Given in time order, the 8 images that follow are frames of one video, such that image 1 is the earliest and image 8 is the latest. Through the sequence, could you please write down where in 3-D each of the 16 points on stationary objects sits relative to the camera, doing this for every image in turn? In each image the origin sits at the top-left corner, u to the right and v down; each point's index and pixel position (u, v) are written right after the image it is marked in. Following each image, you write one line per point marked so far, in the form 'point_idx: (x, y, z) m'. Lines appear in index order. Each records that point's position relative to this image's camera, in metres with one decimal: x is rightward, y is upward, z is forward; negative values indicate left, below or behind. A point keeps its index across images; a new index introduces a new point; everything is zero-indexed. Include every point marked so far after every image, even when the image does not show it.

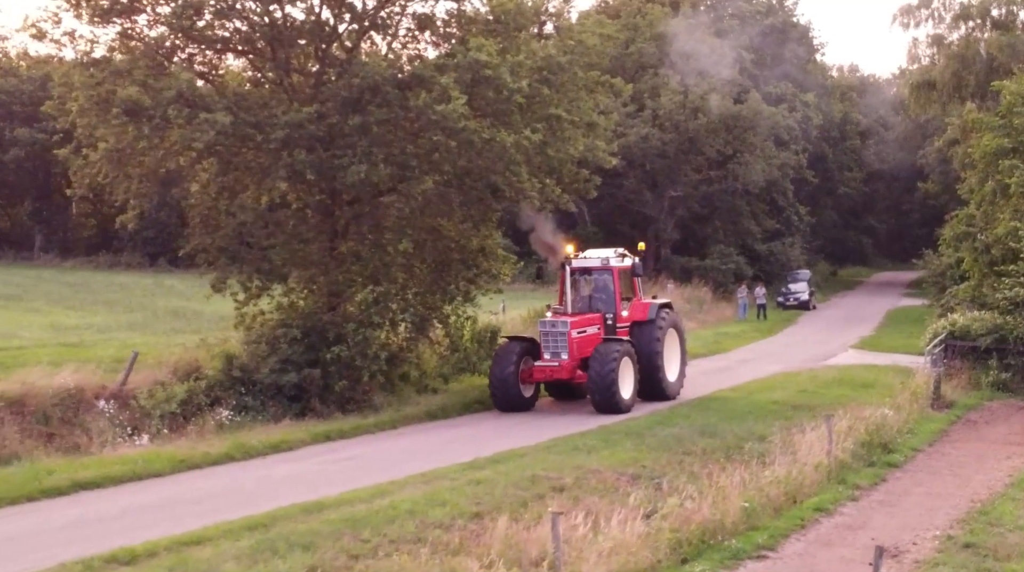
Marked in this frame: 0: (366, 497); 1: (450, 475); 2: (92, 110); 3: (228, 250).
0: (-1.5, -2.2, +13.2) m
1: (-0.7, -2.2, +14.5) m
2: (-6.4, +2.7, +19.5) m
3: (-4.4, +0.5, +19.7) m
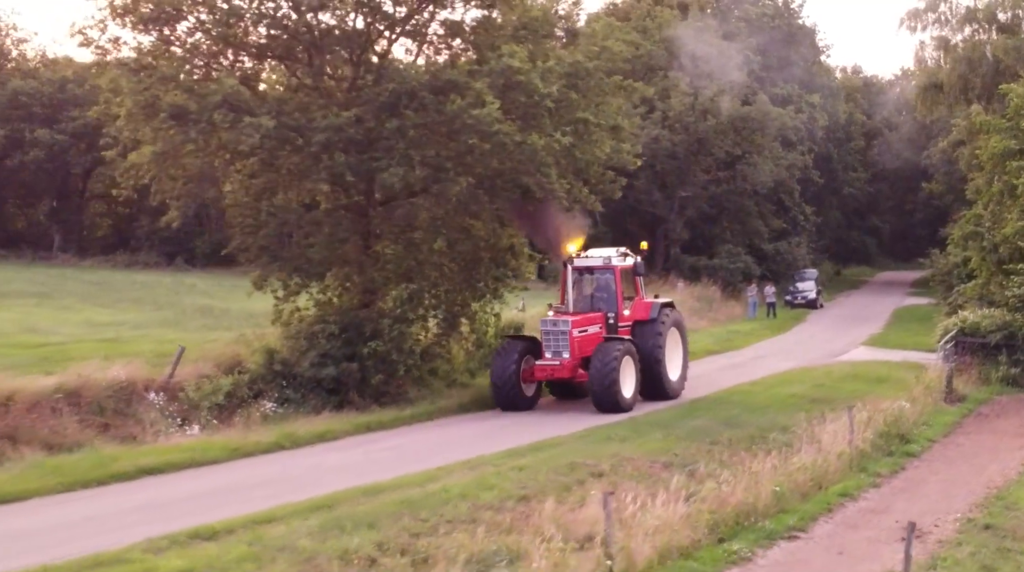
0: (-1.1, -2.2, +13.9) m
1: (-0.2, -2.2, +15.3) m
2: (-6.0, +2.7, +20.3) m
3: (-3.9, +0.6, +20.4) m
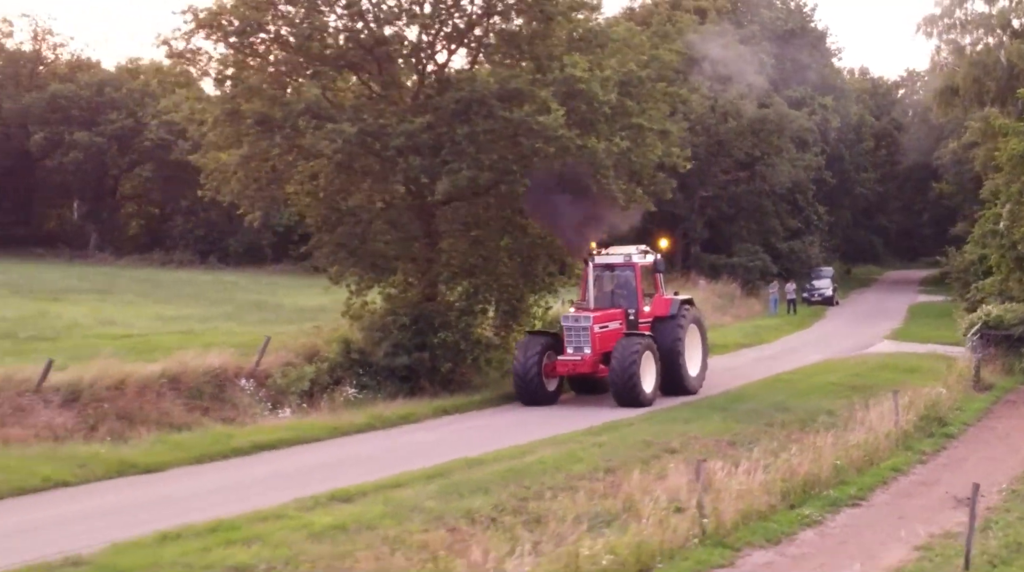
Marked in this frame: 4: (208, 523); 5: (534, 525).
0: (0.0, -2.1, +15.3) m
1: (+0.8, -2.1, +16.7) m
2: (-4.9, +2.8, +21.7) m
3: (-2.9, +0.7, +21.8) m
4: (-2.8, -2.2, +11.4) m
5: (+0.1, -2.3, +12.2) m
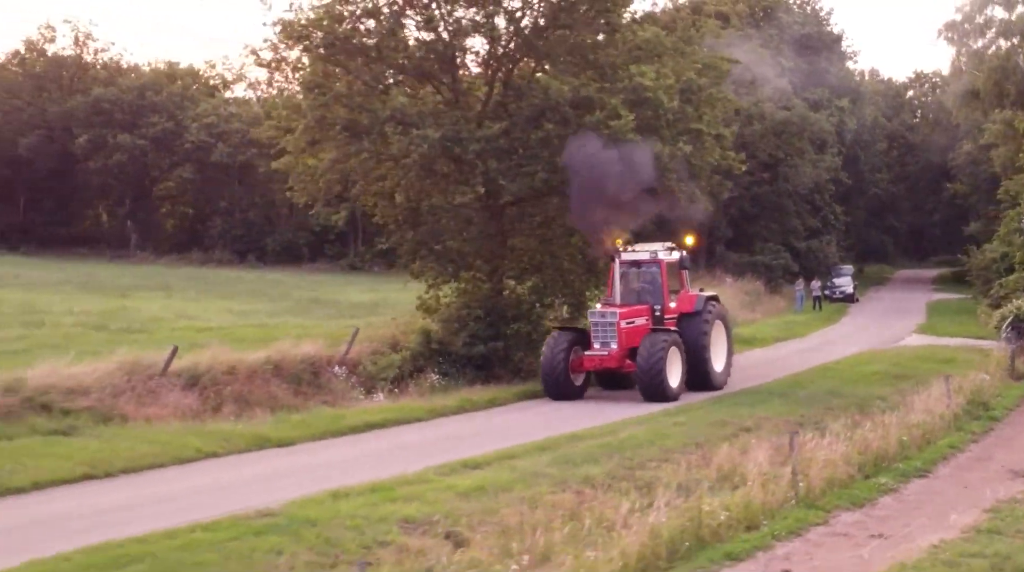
0: (+1.3, -2.0, +16.8) m
1: (+2.1, -1.9, +18.1) m
2: (-3.6, +2.9, +23.2) m
3: (-1.6, +0.8, +23.3) m
4: (-1.5, -2.1, +12.9) m
5: (+1.4, -2.2, +13.6) m
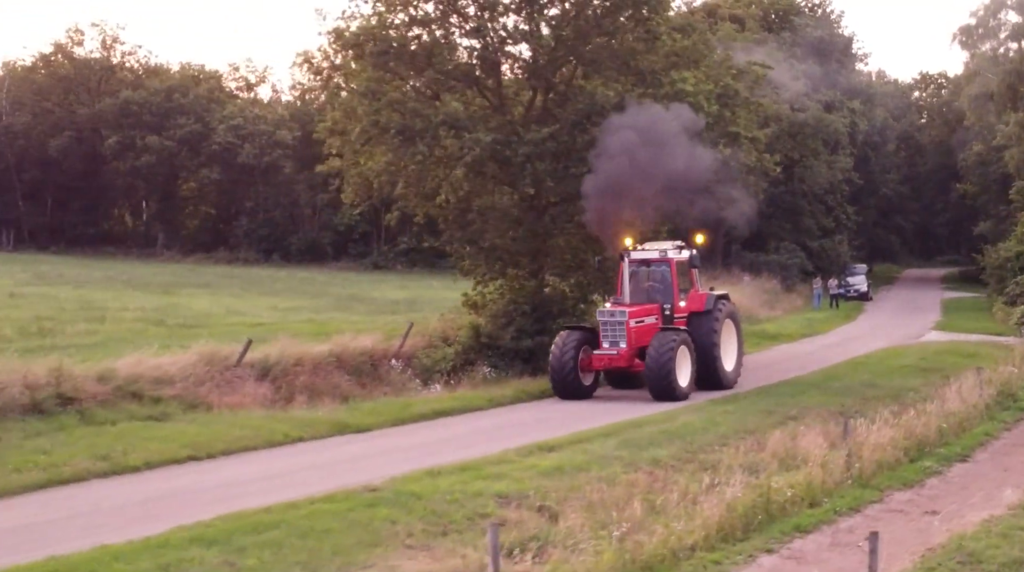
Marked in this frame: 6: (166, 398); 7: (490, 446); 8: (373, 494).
0: (+2.1, -1.9, +17.8) m
1: (+2.9, -1.9, +19.1) m
2: (-2.8, +3.0, +24.1) m
3: (-0.7, +0.9, +24.3) m
4: (-0.7, -2.0, +13.9) m
5: (+2.3, -2.1, +14.6) m
6: (-4.7, -1.5, +17.2) m
7: (-0.3, -2.0, +15.5) m
8: (-1.4, -2.1, +12.3) m
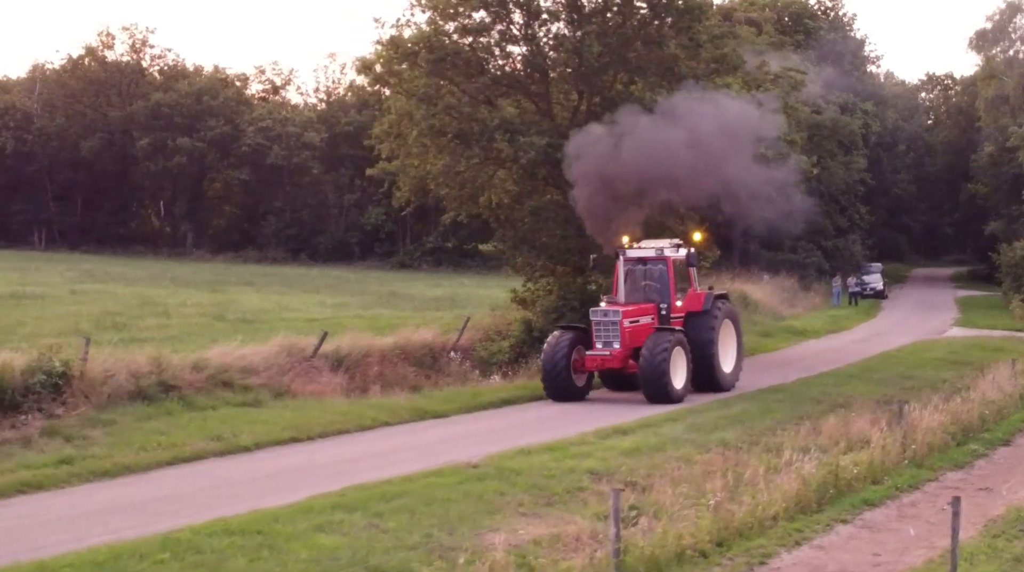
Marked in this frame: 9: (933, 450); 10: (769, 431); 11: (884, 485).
0: (+3.1, -1.8, +18.9) m
1: (+3.9, -1.8, +20.2) m
2: (-1.8, +3.1, +25.2) m
3: (+0.3, +0.9, +25.4) m
4: (+0.3, -1.9, +14.9) m
5: (+3.3, -2.1, +15.7) m
6: (-3.7, -1.5, +18.3) m
7: (+0.7, -1.9, +16.6) m
8: (-0.4, -2.0, +13.4) m
9: (+5.6, -2.2, +16.5) m
10: (+3.5, -2.0, +17.2) m
11: (+4.3, -2.3, +14.6) m
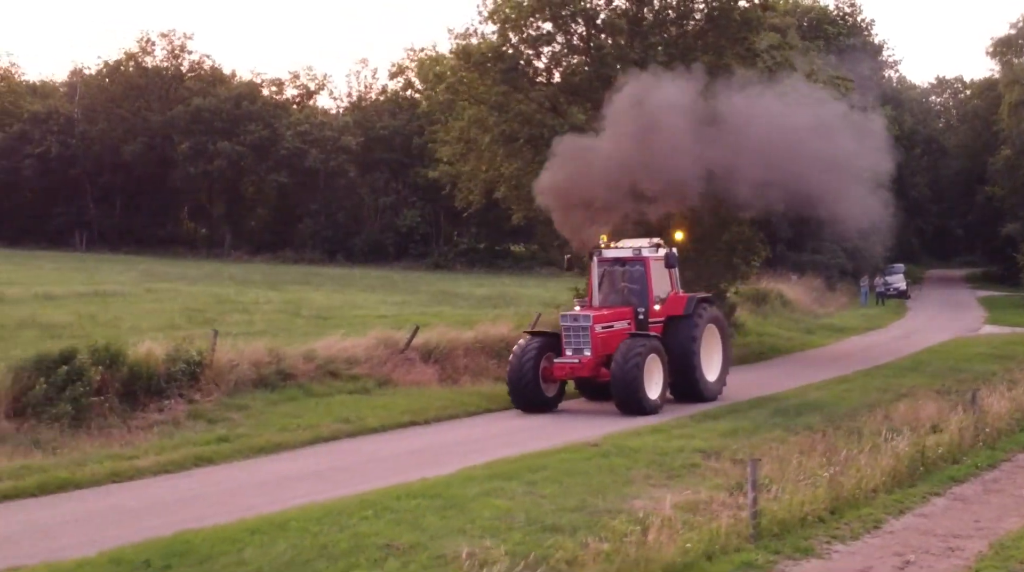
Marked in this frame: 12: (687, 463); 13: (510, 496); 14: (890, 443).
0: (+4.5, -1.8, +20.1) m
1: (+5.3, -1.7, +21.4) m
2: (-0.4, +3.1, +26.5) m
3: (+1.7, +1.0, +26.6) m
4: (+1.7, -1.9, +16.2) m
5: (+4.7, -2.0, +16.9) m
6: (-2.3, -1.4, +19.5) m
7: (+2.1, -1.8, +17.8) m
8: (+1.0, -1.9, +14.7) m
9: (+7.0, -2.1, +17.8) m
10: (+4.9, -1.9, +18.4) m
11: (+5.7, -2.2, +15.8) m
12: (+2.0, -2.0, +14.4) m
13: (0.0, -2.0, +11.8) m
14: (+4.8, -2.0, +15.7) m
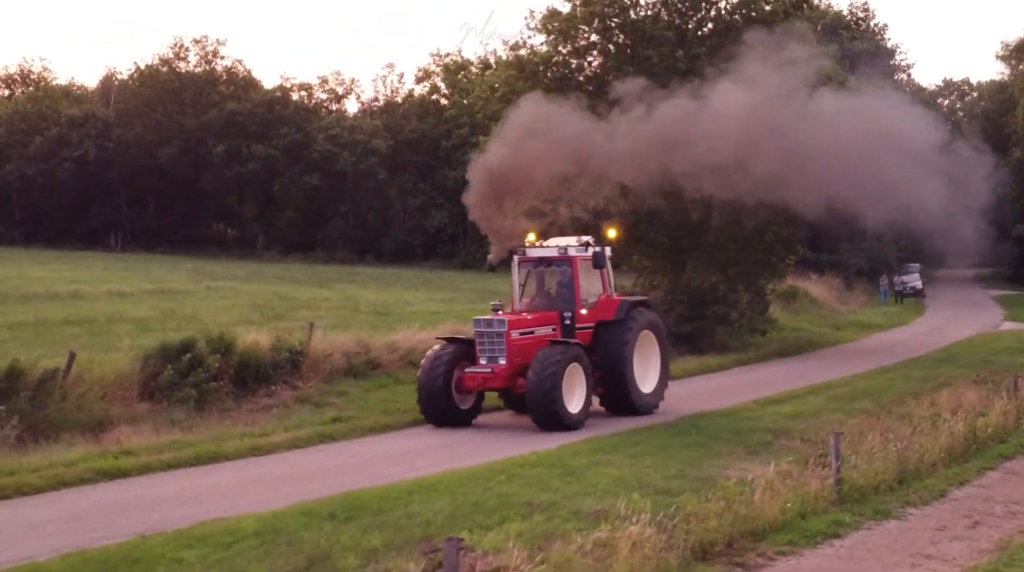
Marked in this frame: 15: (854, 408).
0: (+5.7, -1.7, +21.5) m
1: (+6.5, -1.7, +22.8) m
2: (+0.8, +3.2, +27.9) m
3: (+2.8, +1.0, +28.0) m
4: (+2.9, -1.8, +17.6) m
5: (+5.8, -1.9, +18.3) m
6: (-1.2, -1.3, +20.9) m
7: (+3.2, -1.8, +19.2) m
8: (+2.1, -1.8, +16.0) m
9: (+8.1, -2.0, +19.1) m
10: (+6.1, -1.8, +19.8) m
11: (+6.9, -2.1, +17.2) m
12: (+3.1, -2.0, +15.7) m
13: (+1.1, -1.9, +13.2) m
14: (+5.9, -1.9, +17.1) m
15: (+5.3, -1.8, +19.0) m
